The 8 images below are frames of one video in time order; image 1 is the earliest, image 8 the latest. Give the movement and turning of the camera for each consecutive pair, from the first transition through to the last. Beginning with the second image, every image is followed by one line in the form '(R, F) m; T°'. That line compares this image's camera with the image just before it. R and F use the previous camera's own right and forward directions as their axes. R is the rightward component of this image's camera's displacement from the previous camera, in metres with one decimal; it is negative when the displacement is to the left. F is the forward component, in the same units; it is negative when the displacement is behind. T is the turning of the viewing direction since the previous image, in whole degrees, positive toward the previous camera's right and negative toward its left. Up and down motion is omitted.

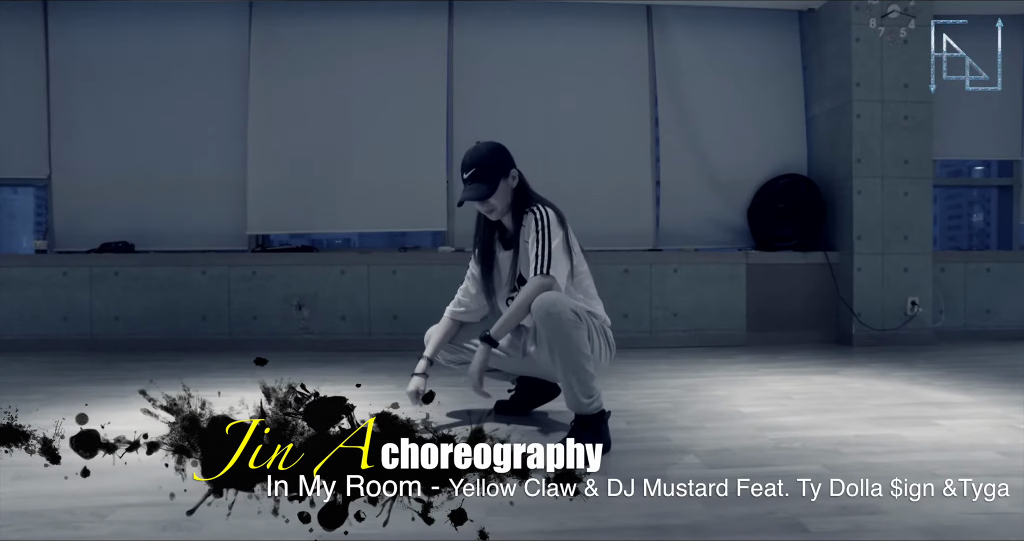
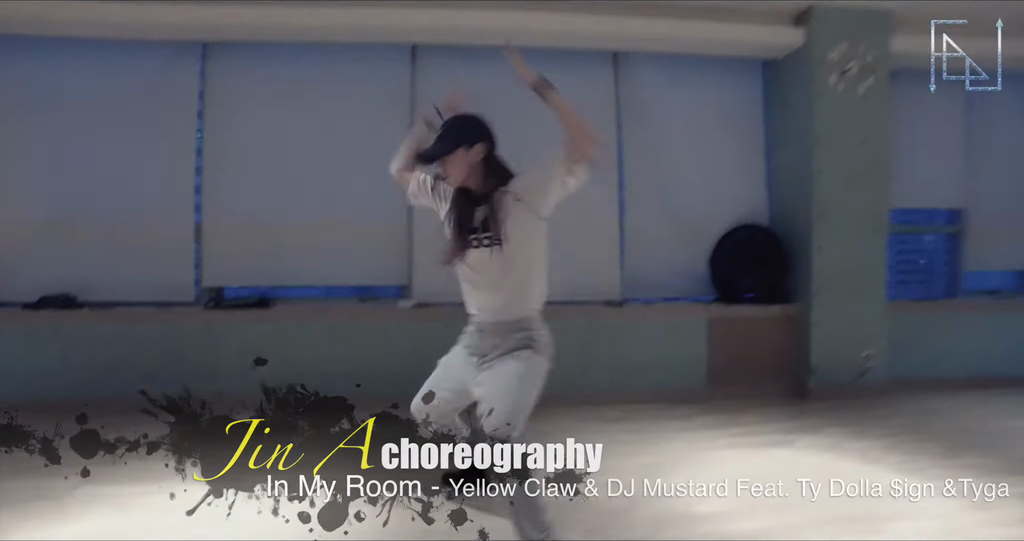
(0.0, +0.2) m; +4°
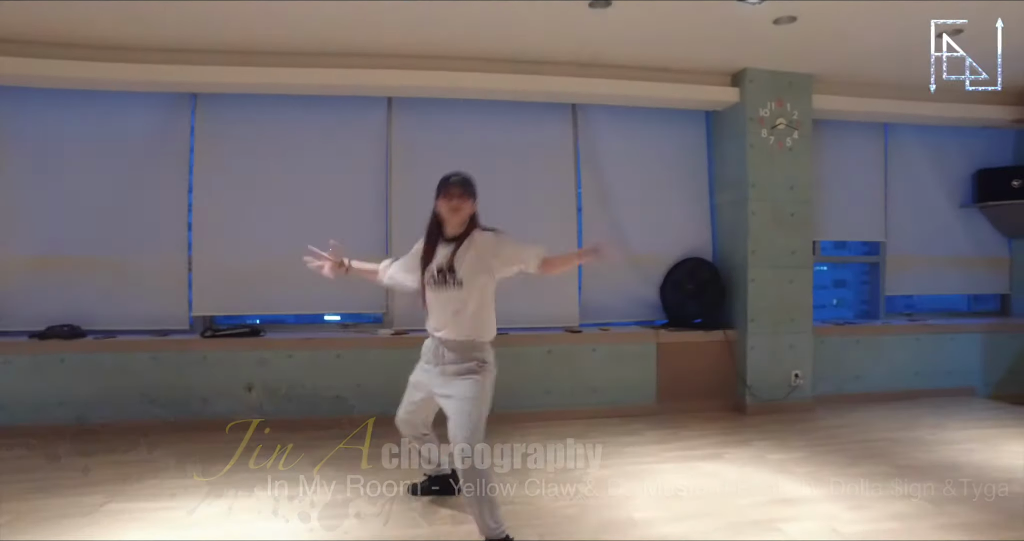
(0.0, -0.4) m; +3°
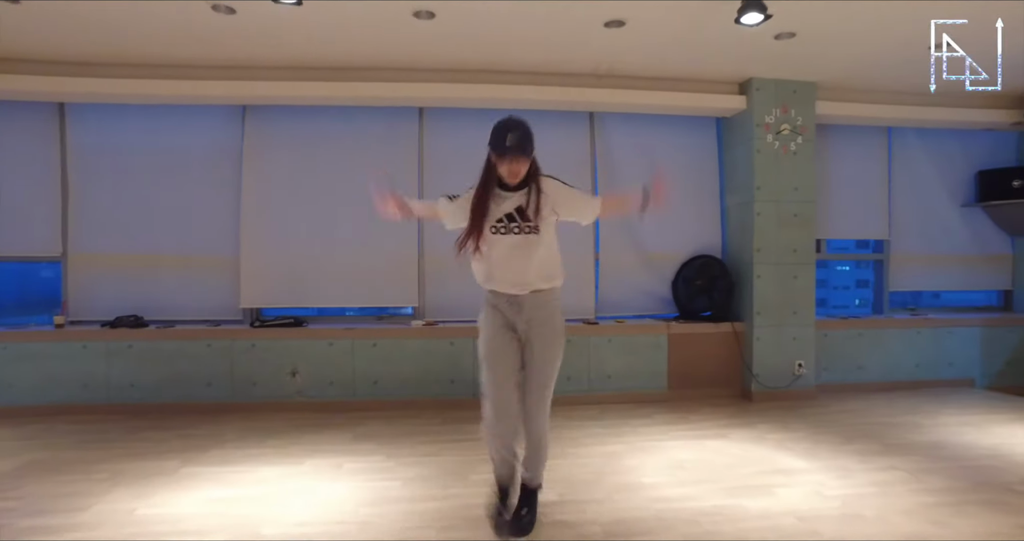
(0.0, -0.4) m; -2°
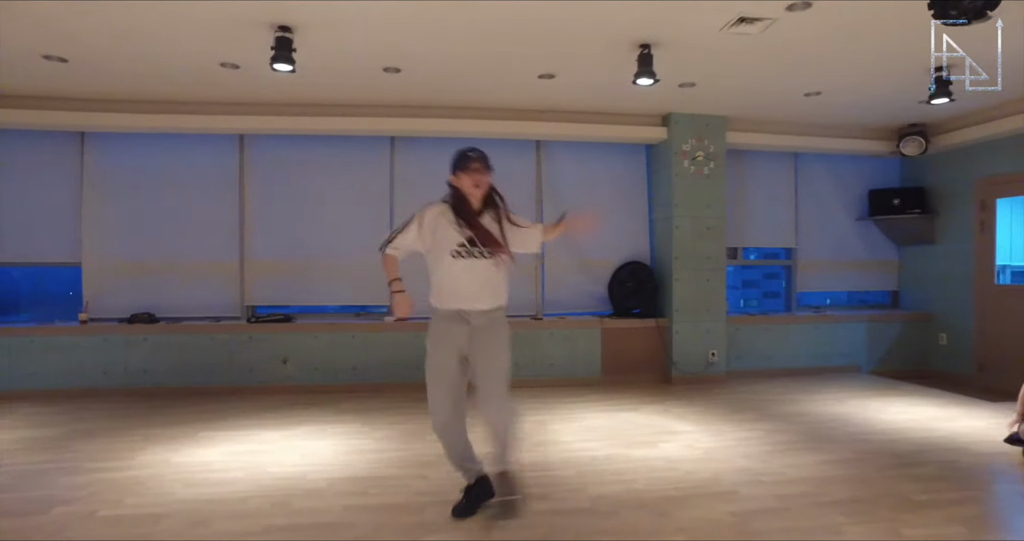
(+0.2, -0.9) m; +2°
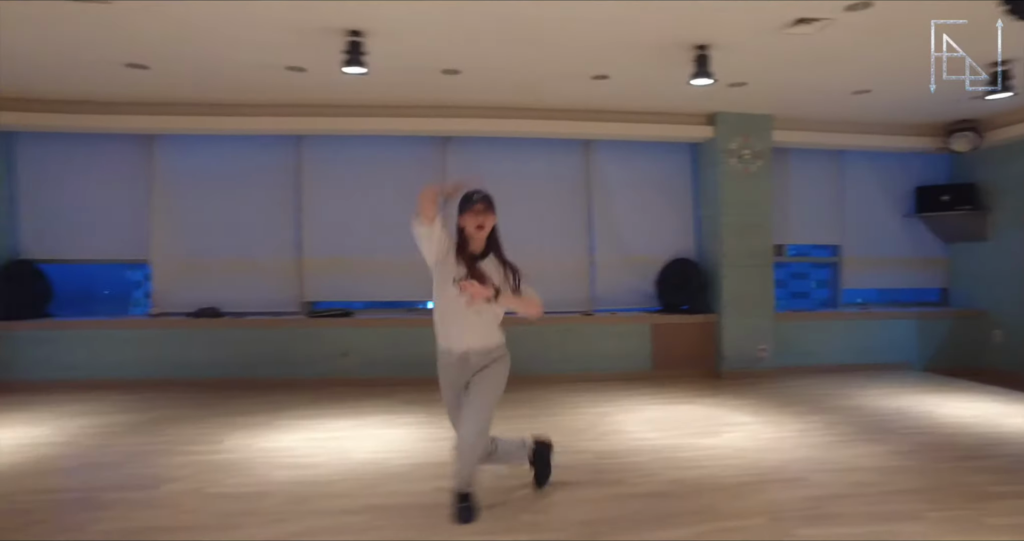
(-0.3, -0.1) m; -2°
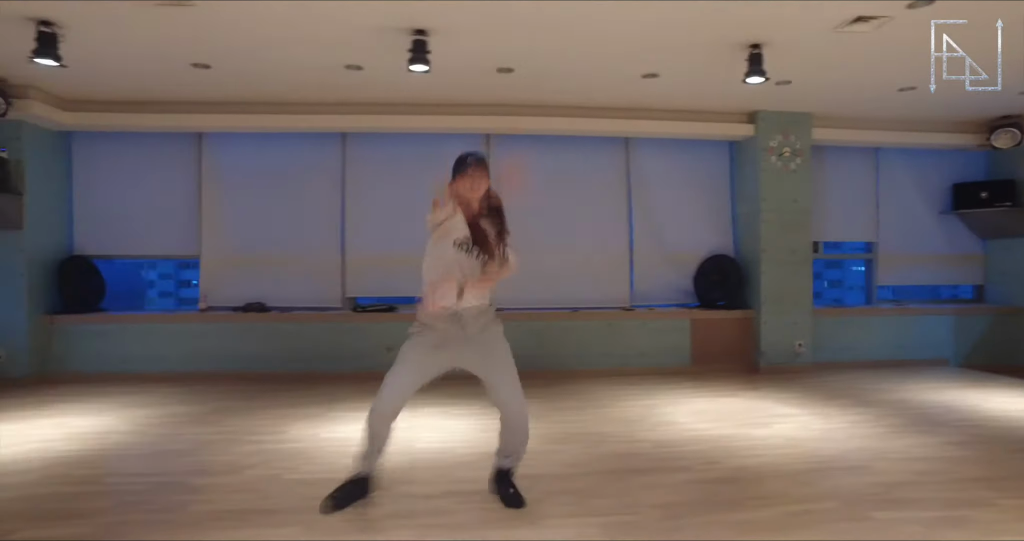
(-0.3, -0.1) m; -1°
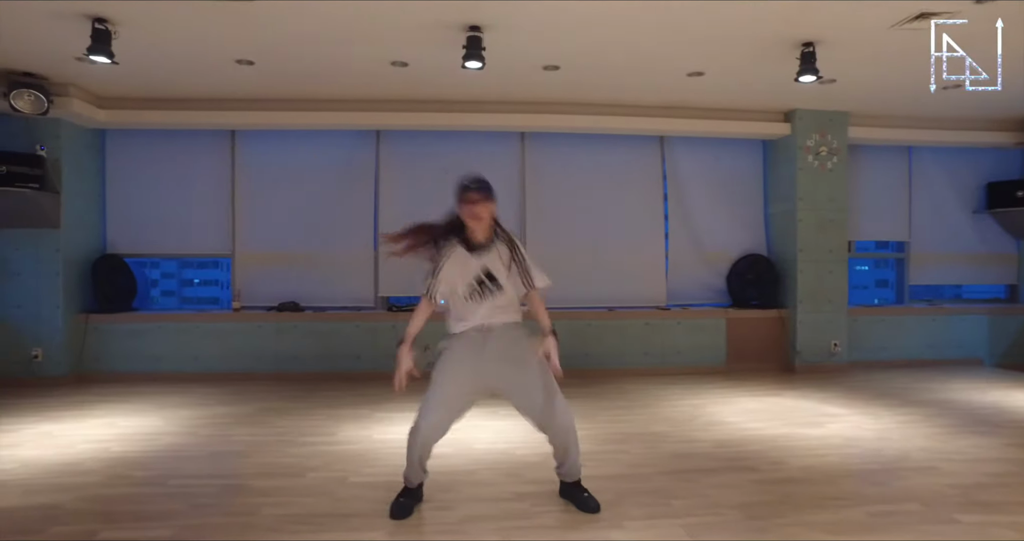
(-0.3, 0.0) m; 0°
